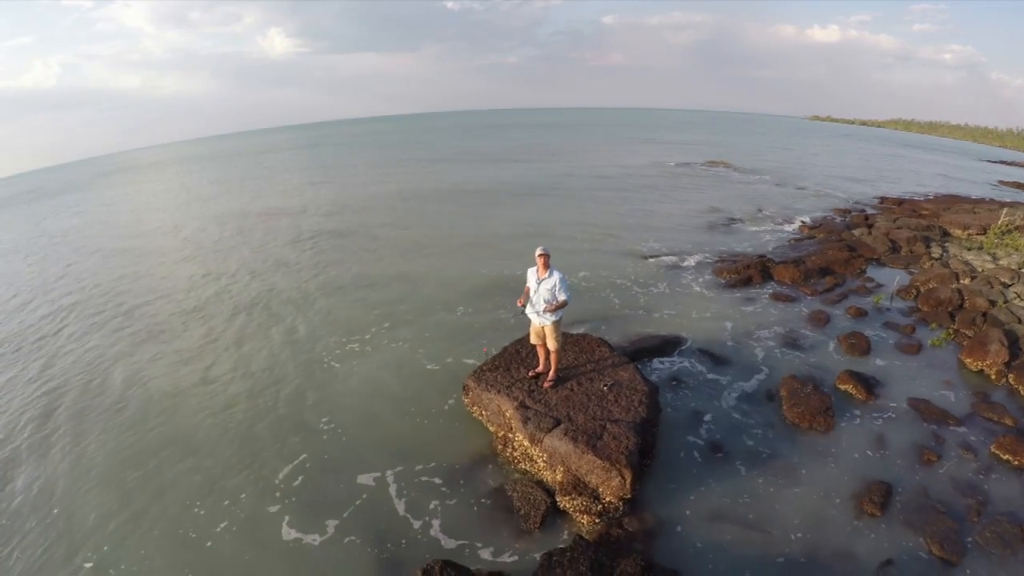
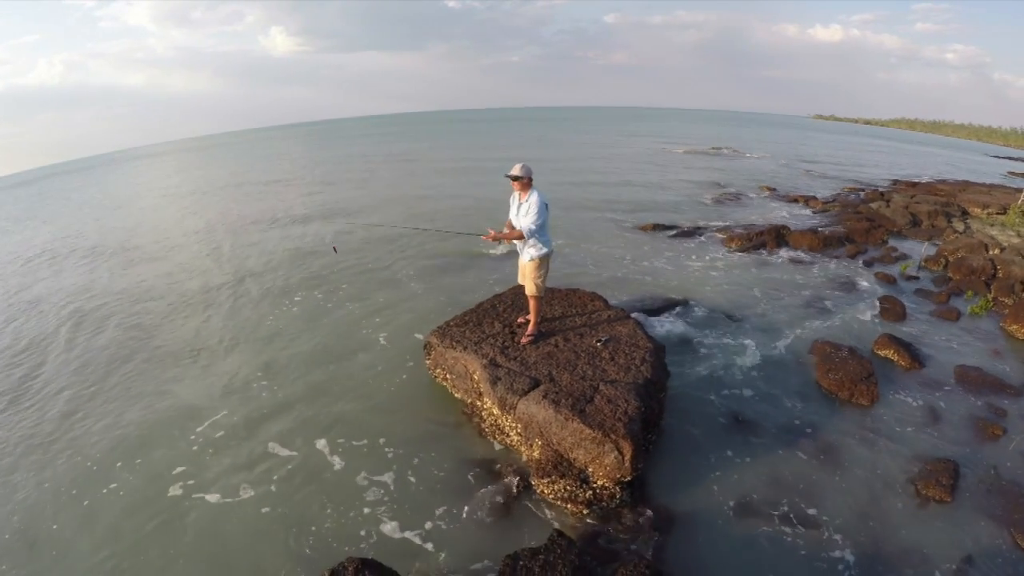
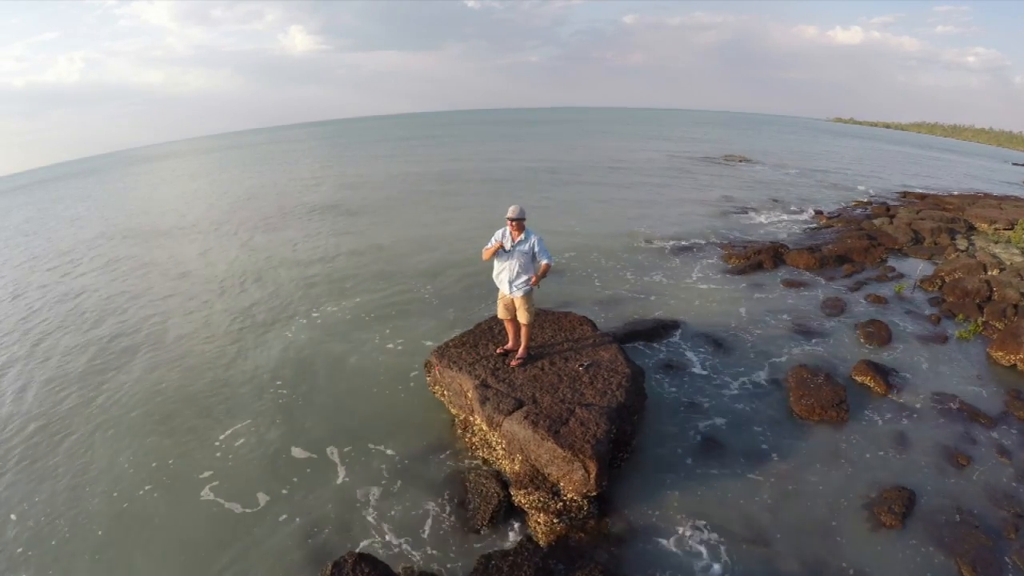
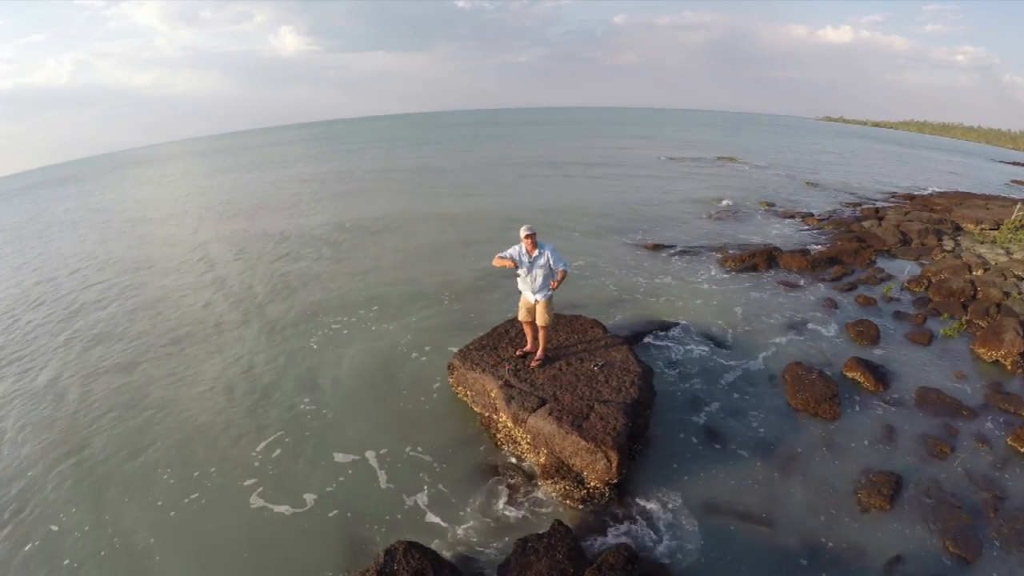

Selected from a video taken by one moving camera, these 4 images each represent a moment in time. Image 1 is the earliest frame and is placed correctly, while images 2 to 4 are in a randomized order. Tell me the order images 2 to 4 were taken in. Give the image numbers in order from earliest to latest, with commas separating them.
4, 3, 2
